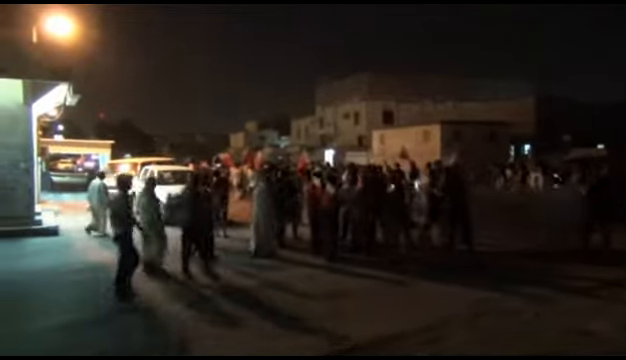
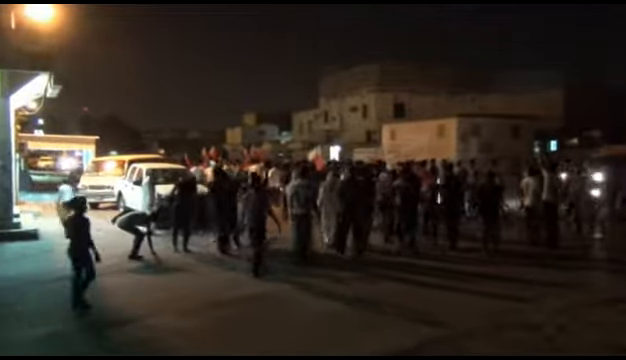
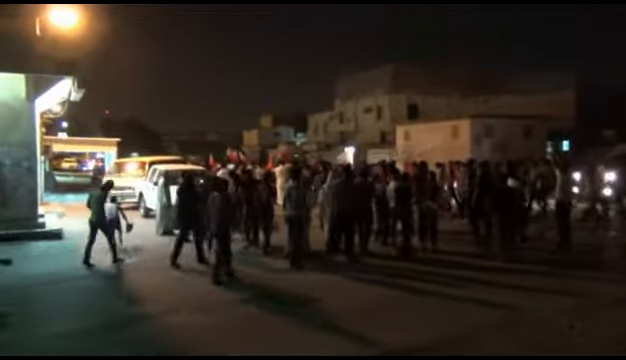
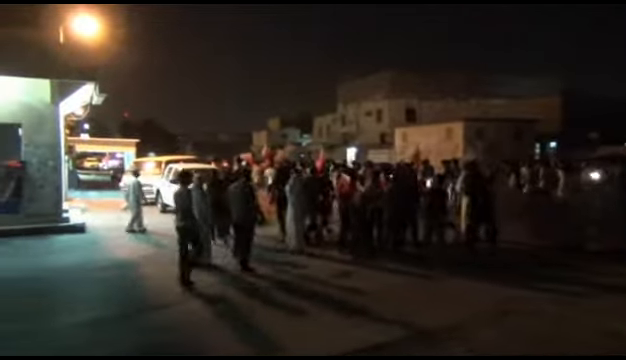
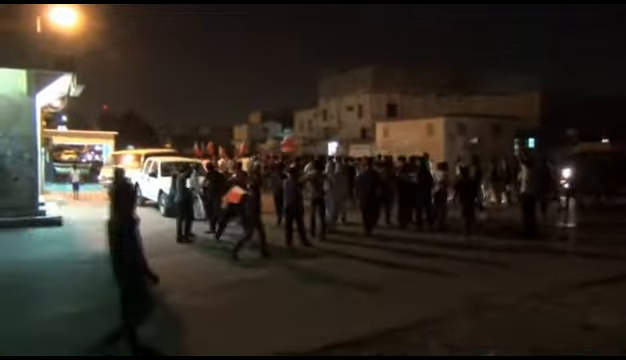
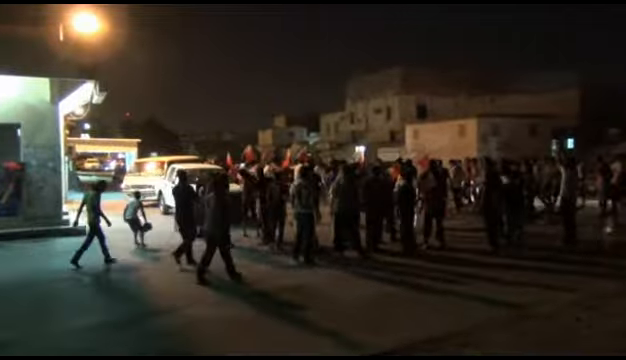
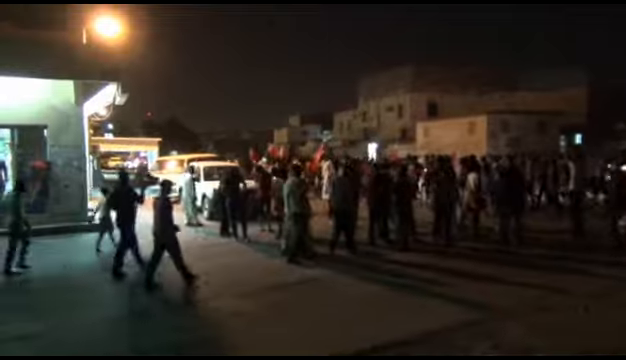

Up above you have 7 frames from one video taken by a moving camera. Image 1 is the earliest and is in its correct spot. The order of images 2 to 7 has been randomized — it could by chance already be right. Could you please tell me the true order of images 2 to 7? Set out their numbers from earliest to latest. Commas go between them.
4, 7, 6, 3, 2, 5
